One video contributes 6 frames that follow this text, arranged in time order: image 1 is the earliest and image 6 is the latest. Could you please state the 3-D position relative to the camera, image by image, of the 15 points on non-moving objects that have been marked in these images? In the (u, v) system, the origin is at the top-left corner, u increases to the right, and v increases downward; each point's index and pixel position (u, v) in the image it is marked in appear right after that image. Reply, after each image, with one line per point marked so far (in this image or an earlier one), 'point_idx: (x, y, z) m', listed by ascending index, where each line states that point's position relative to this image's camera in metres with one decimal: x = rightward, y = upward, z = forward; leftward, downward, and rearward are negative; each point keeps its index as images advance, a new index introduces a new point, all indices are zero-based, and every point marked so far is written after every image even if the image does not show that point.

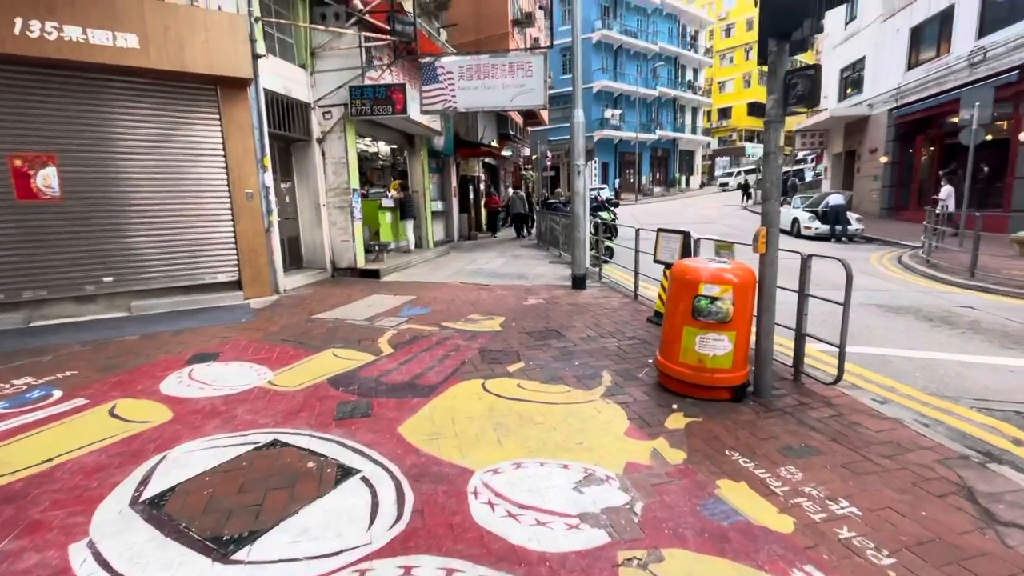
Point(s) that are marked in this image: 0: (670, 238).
0: (+2.2, +0.7, +6.6) m
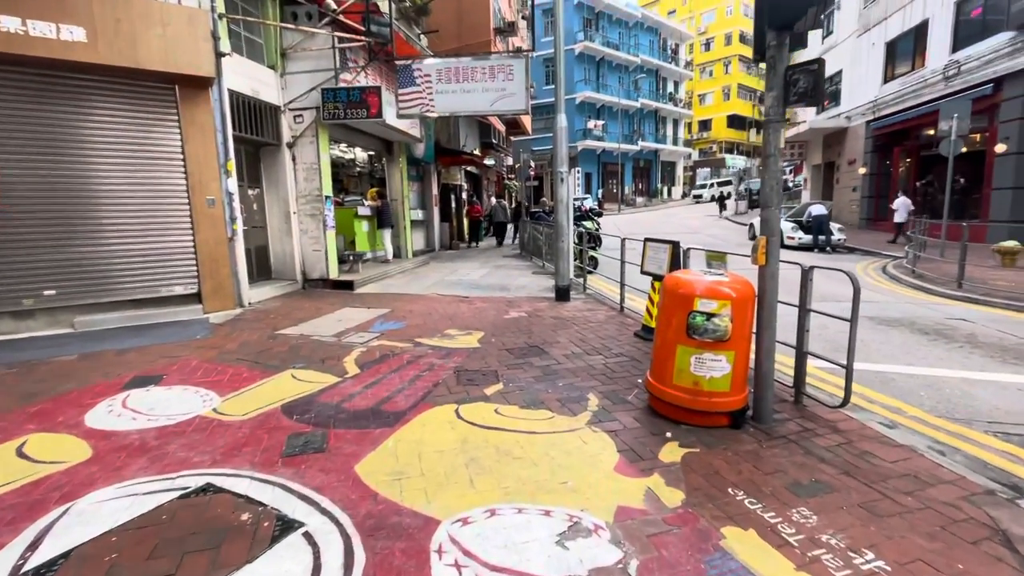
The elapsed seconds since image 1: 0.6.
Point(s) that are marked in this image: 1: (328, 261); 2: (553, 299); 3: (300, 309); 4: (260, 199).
0: (+1.9, +0.5, +6.3) m
1: (-3.9, +0.6, +10.3) m
2: (+0.8, -0.2, +9.0) m
3: (-3.7, -0.4, +8.5) m
4: (-5.1, +1.8, +9.8) m
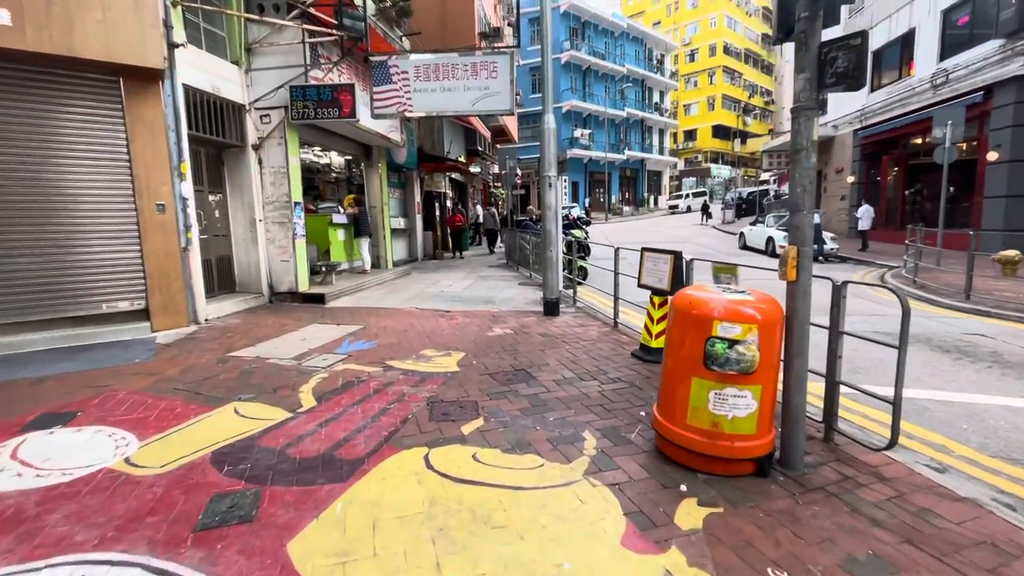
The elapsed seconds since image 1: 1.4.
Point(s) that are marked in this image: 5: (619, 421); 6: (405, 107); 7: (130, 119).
0: (+1.7, +0.3, +5.7) m
1: (-4.2, +0.3, +9.5) m
2: (+0.5, -0.4, +8.4) m
3: (-4.0, -0.6, +7.7) m
4: (-5.4, +1.5, +9.0) m
5: (+0.9, -1.1, +4.0) m
6: (-1.9, +3.2, +8.6) m
7: (-5.4, +2.4, +6.9) m
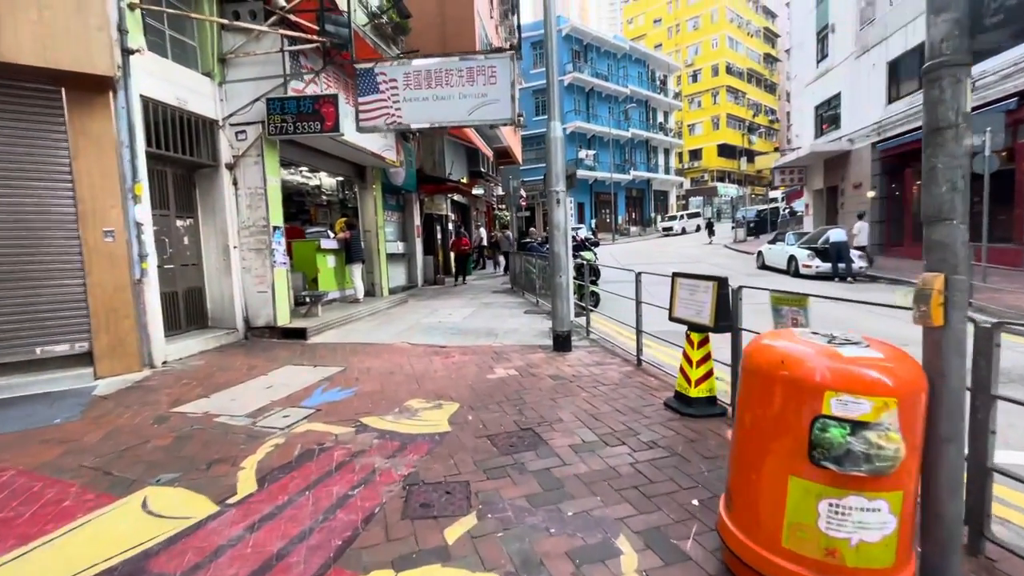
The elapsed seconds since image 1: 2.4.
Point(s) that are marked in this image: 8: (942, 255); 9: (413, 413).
0: (+1.7, 0.0, +4.6) m
1: (-4.1, -0.3, +8.5) m
2: (+0.6, -0.9, +7.3) m
3: (-3.9, -1.1, +6.6) m
4: (-5.4, +0.9, +8.1) m
5: (+0.9, -1.4, +2.9) m
6: (-1.9, +2.7, +7.7) m
7: (-5.4, +1.9, +6.0) m
8: (+1.9, +0.1, +2.1) m
9: (-1.0, -1.2, +4.8) m
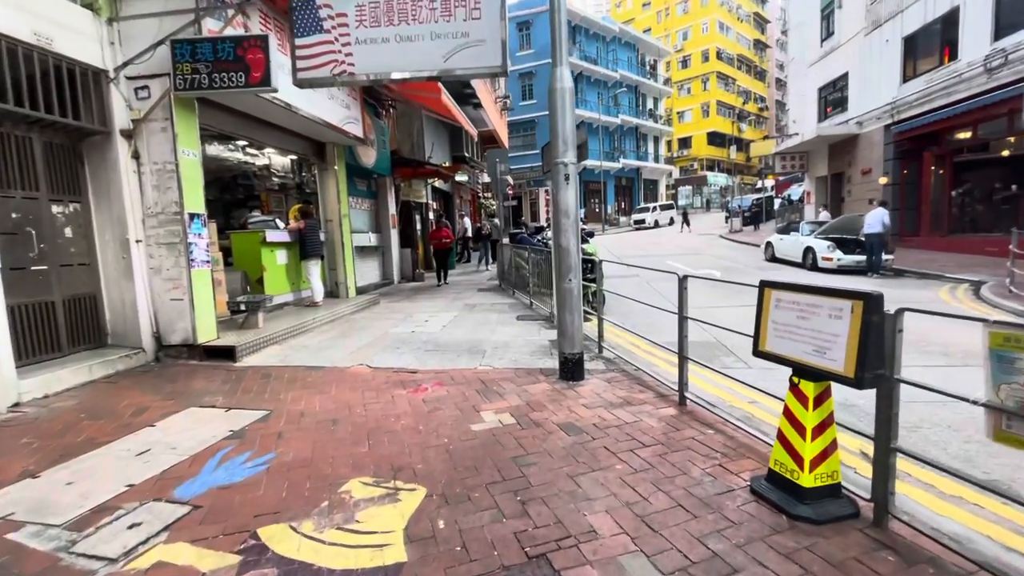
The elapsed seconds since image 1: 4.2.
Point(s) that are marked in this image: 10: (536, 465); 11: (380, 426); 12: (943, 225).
0: (+1.7, -0.1, +2.8) m
1: (-4.3, -0.4, +6.6) m
2: (+0.5, -1.0, +5.5) m
3: (-4.0, -1.2, +4.7) m
4: (-5.5, +0.9, +6.1) m
5: (+1.0, -1.5, +1.1) m
6: (-2.0, +2.6, +5.8) m
7: (-5.5, +1.8, +4.0) m
8: (+1.9, 0.0, +0.3) m
9: (-1.0, -1.4, +3.0) m
10: (+0.2, -1.3, +3.5) m
11: (-1.2, -1.2, +4.3) m
12: (+17.4, +2.5, +19.4) m
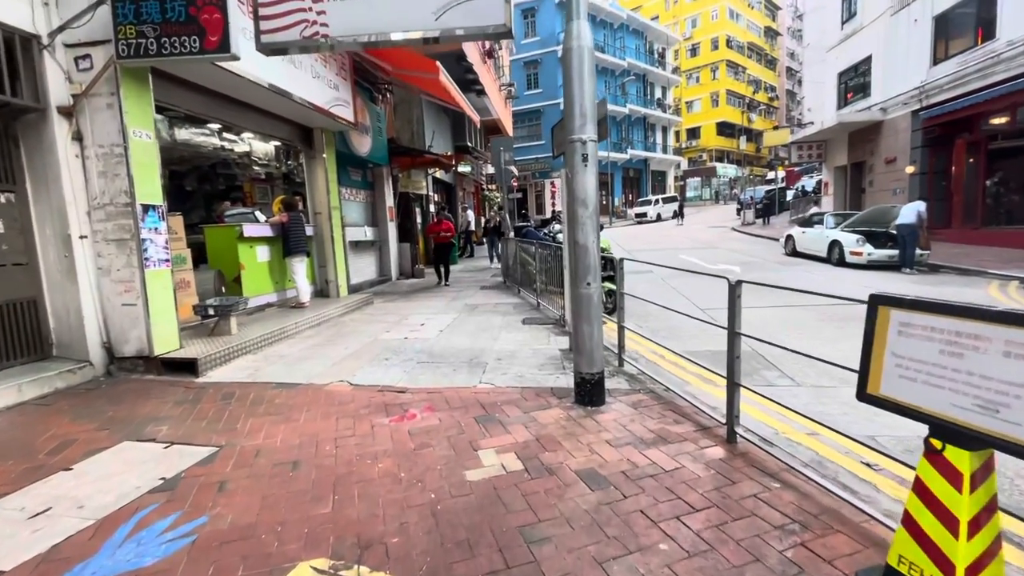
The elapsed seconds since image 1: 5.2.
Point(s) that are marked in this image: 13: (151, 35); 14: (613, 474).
0: (+1.7, -0.2, +1.9) m
1: (-4.2, -0.4, +5.7) m
2: (+0.6, -1.0, +4.6) m
3: (-3.9, -1.3, +3.9) m
4: (-5.4, +0.8, +5.2) m
5: (+1.0, -1.6, +0.2) m
6: (-1.9, +2.6, +4.8) m
7: (-5.4, +1.7, +3.1) m
8: (+1.9, -0.1, -0.6) m
9: (-1.0, -1.5, +2.1) m
10: (+0.2, -1.3, +2.6) m
11: (-1.1, -1.3, +3.4) m
12: (+17.6, +2.7, +18.2) m
13: (-3.7, +2.6, +5.0) m
14: (+0.7, -1.2, +3.3) m
